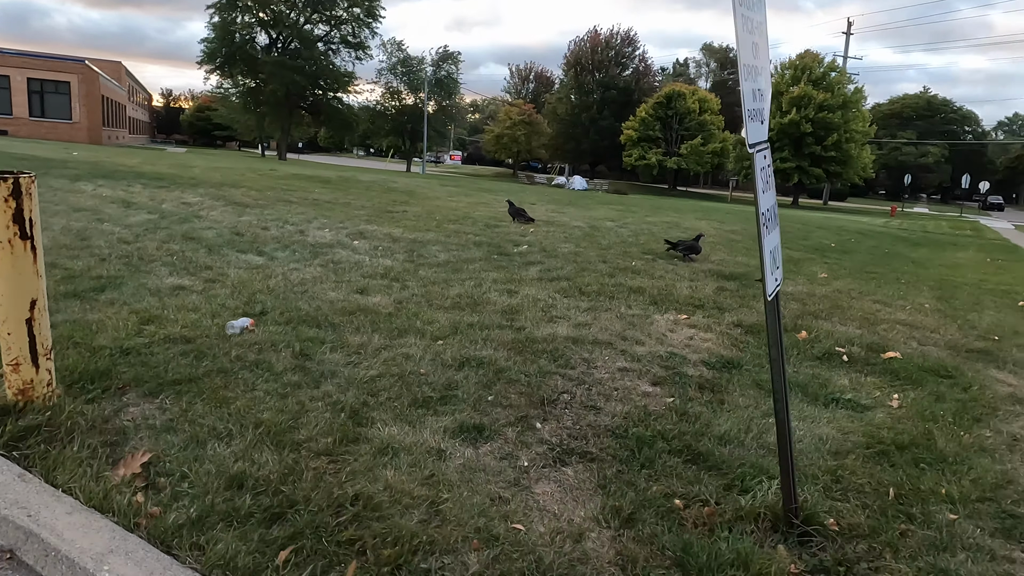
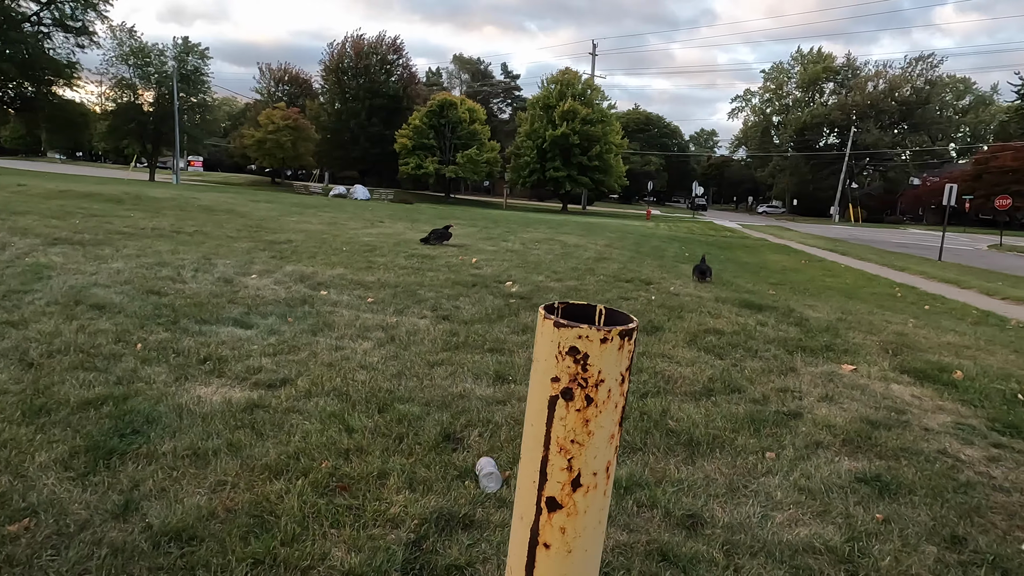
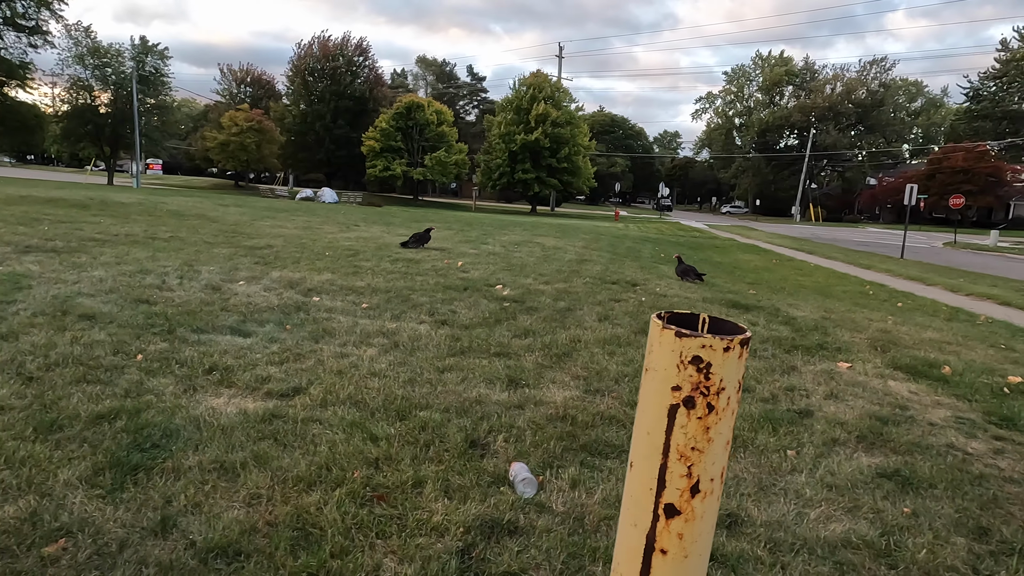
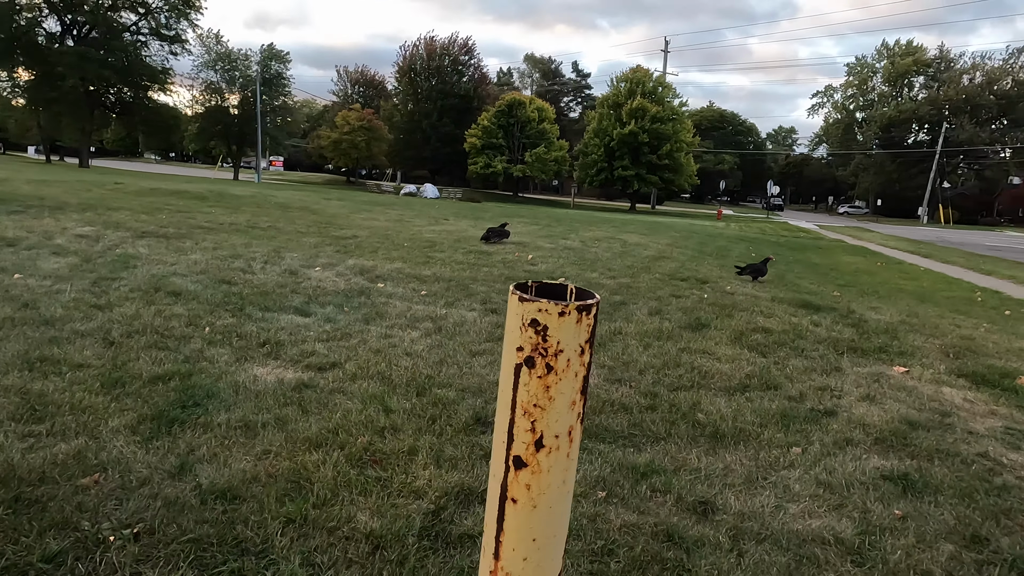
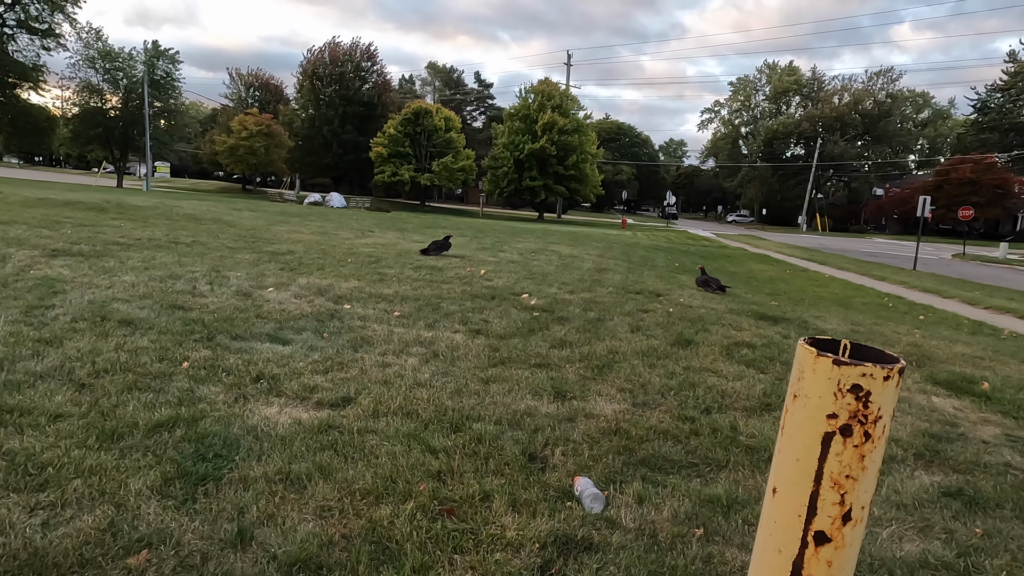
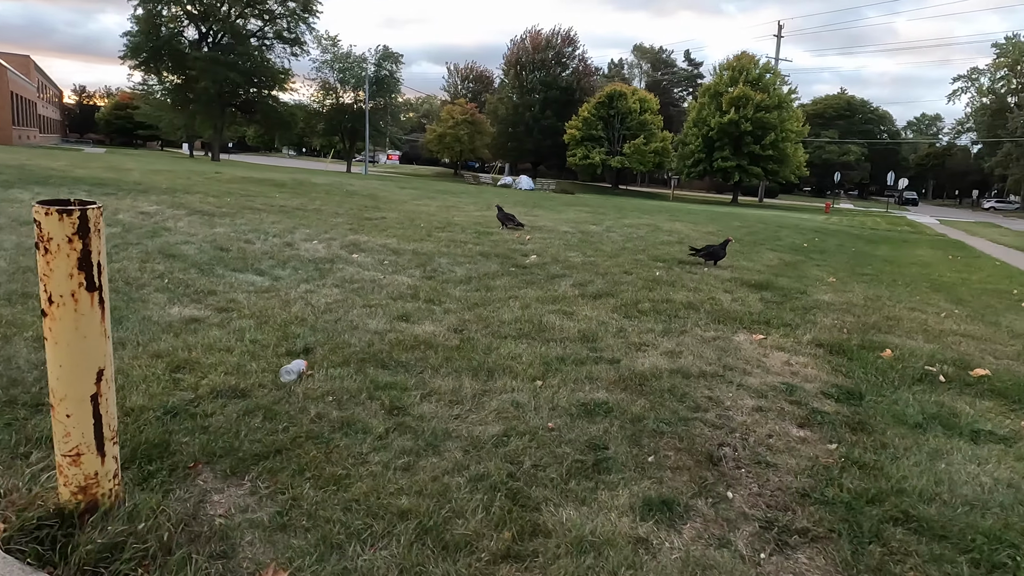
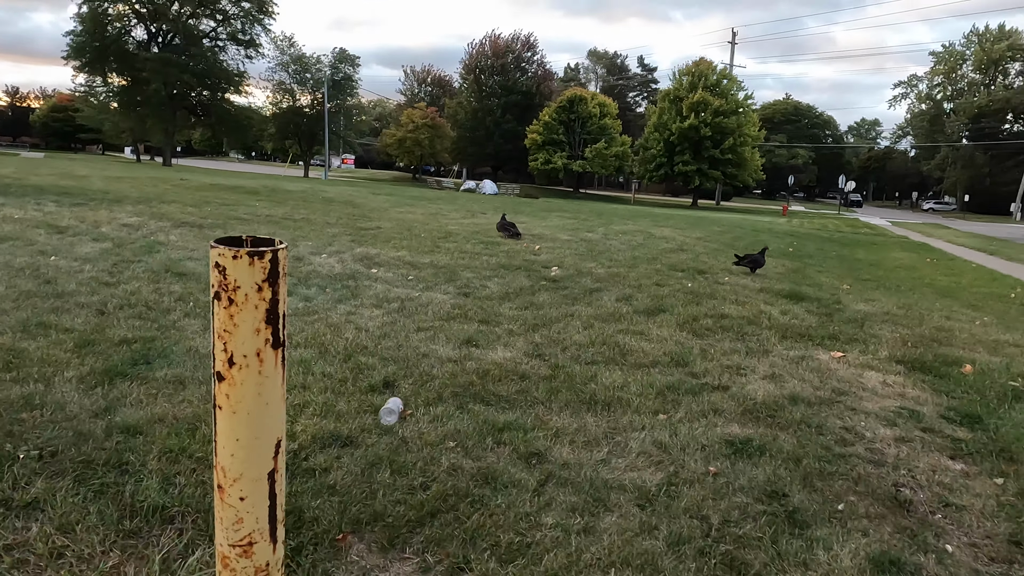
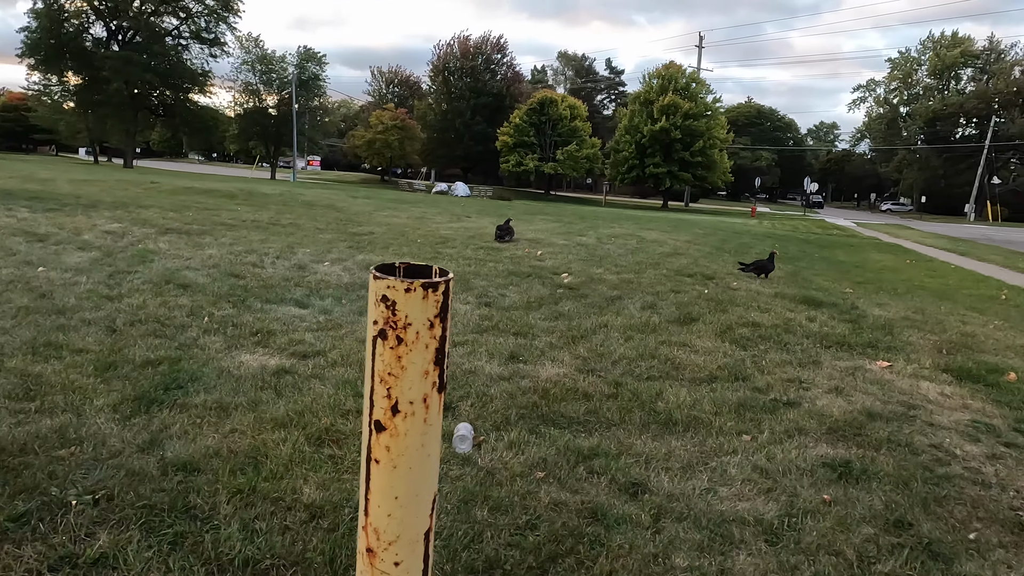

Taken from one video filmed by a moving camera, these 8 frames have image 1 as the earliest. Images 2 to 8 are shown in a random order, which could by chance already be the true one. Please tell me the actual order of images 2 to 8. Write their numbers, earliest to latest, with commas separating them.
6, 7, 8, 4, 2, 3, 5
